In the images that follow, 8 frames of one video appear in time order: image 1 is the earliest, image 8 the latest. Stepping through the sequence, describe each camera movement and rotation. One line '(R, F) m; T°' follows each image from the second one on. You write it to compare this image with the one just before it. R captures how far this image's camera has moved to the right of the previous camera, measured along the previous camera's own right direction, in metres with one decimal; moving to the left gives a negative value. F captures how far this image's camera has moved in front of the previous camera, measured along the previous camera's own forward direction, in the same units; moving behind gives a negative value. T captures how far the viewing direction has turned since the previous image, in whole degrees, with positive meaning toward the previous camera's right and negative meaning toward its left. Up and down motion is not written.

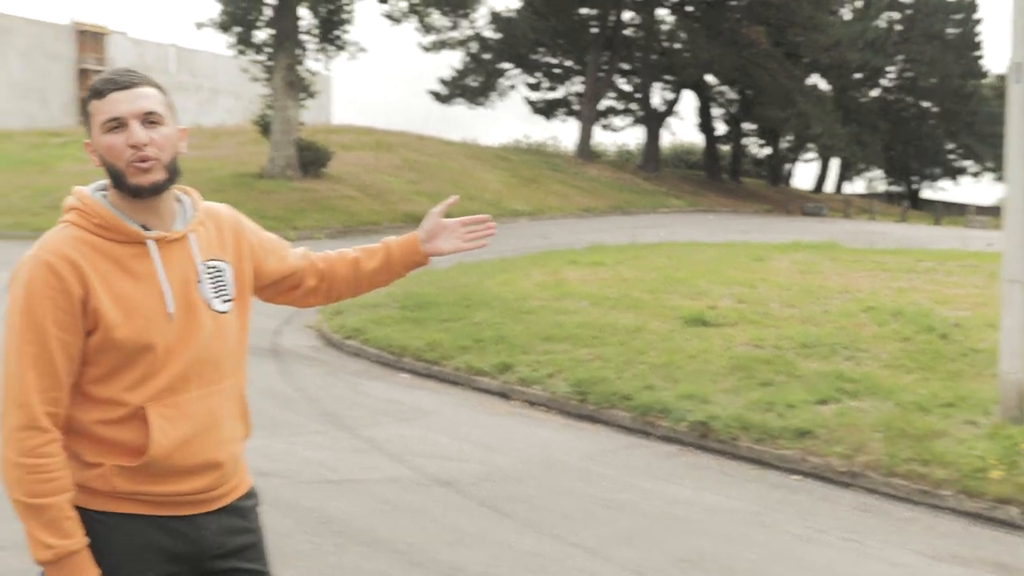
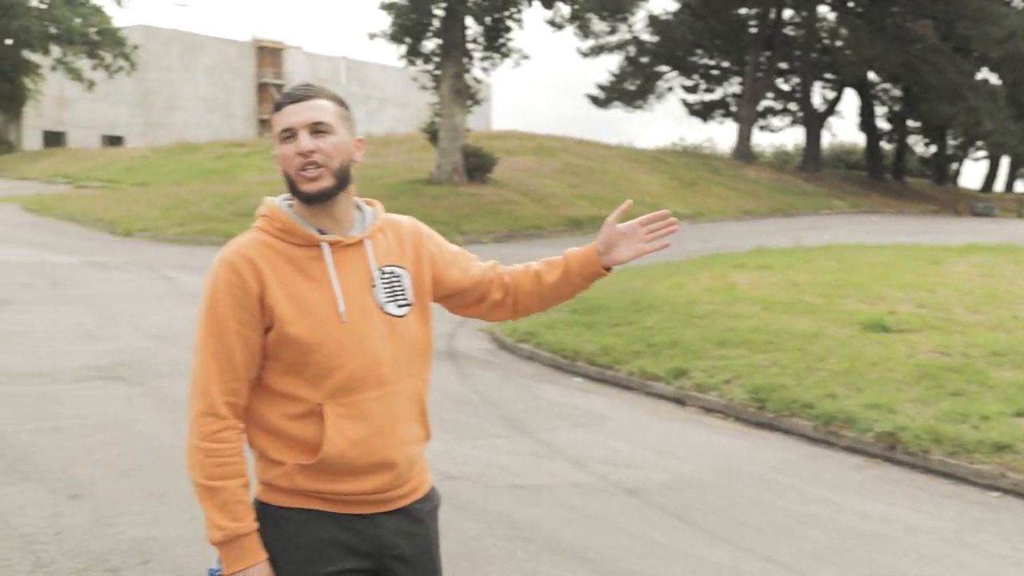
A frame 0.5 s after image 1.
(-0.1, 0.0) m; -9°
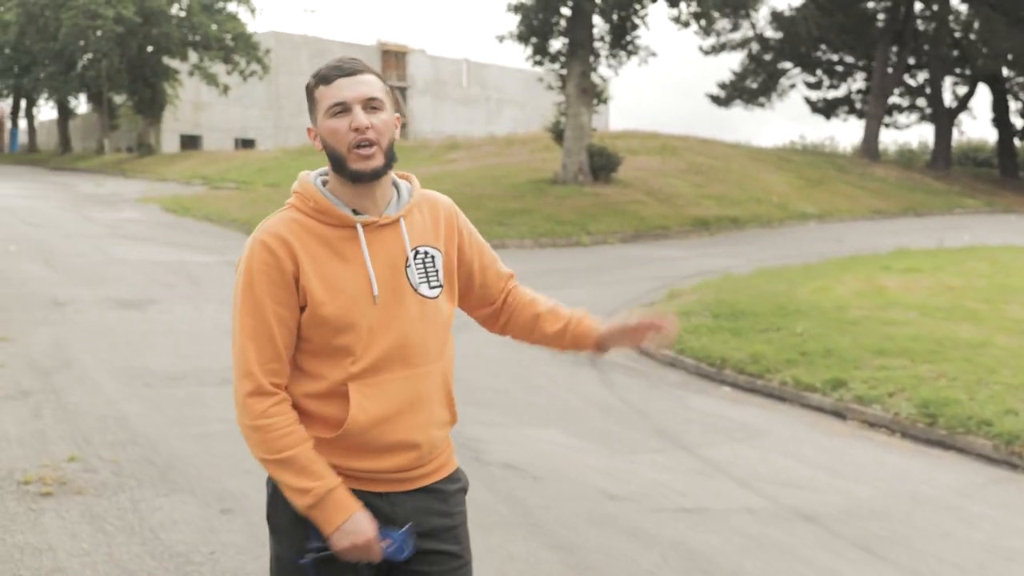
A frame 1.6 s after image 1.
(-0.3, +0.4) m; -6°
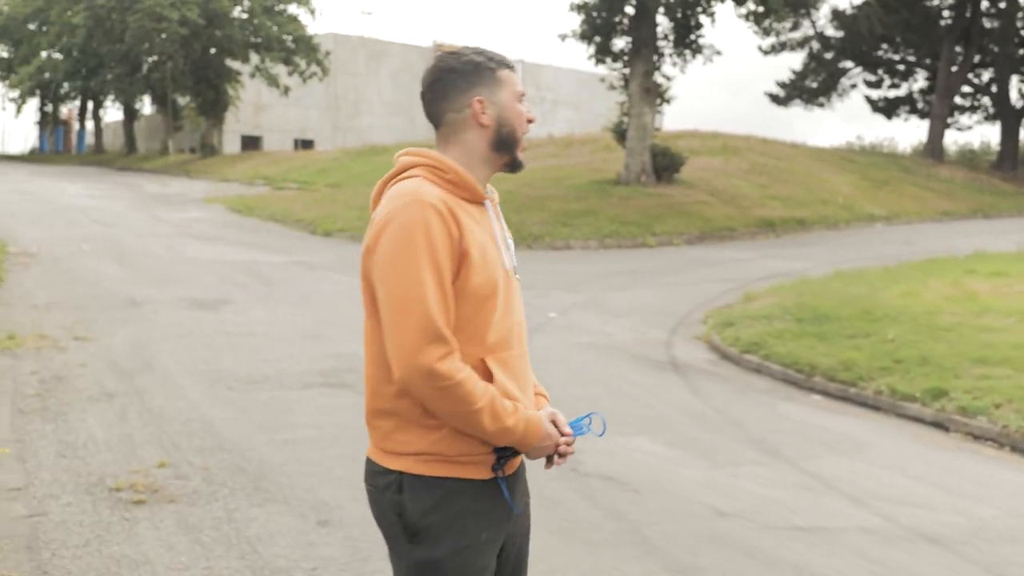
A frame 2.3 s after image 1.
(-0.3, +0.3) m; -3°
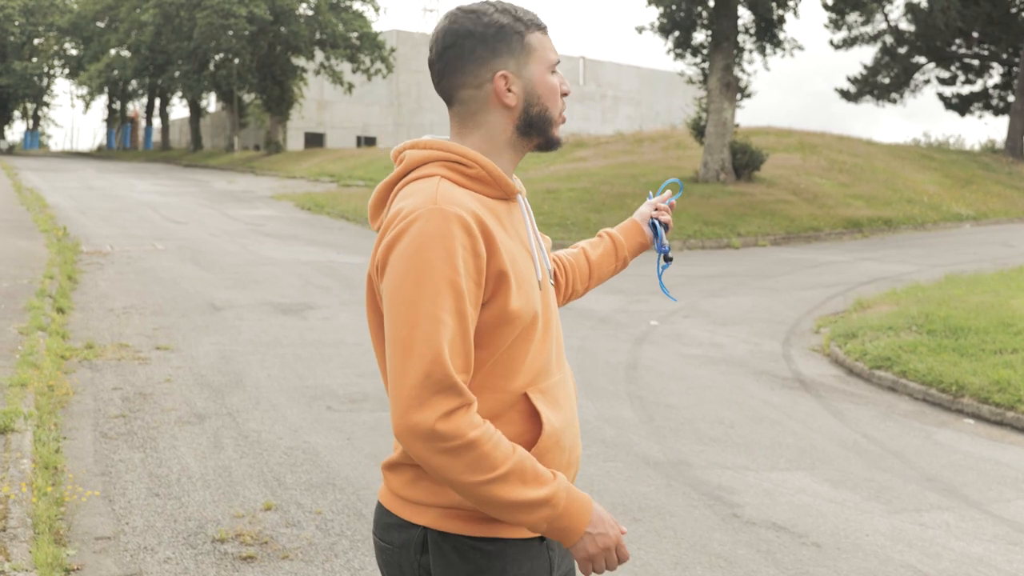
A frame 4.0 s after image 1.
(-0.5, +0.8) m; -3°
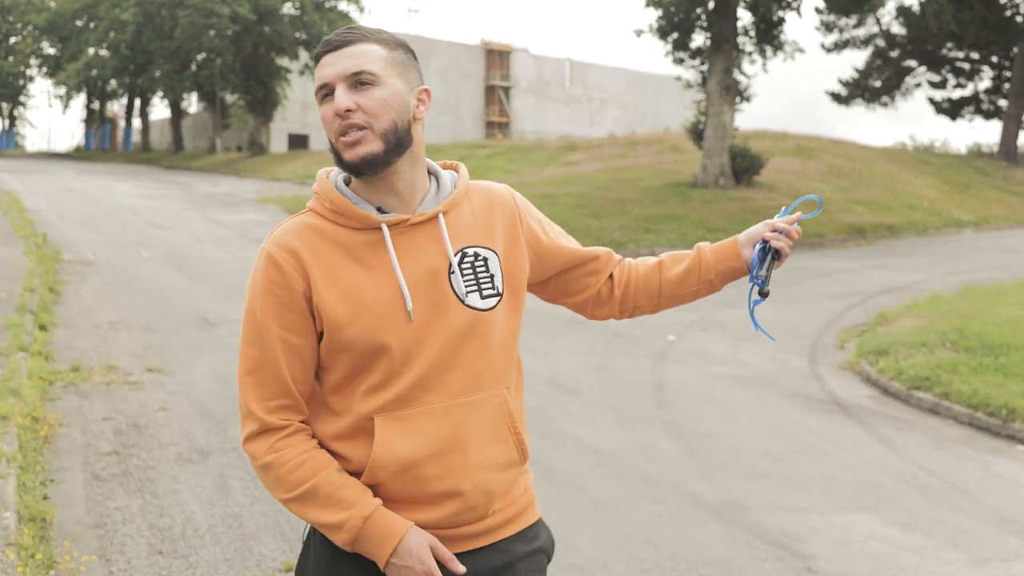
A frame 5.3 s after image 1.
(-0.3, +0.6) m; +1°
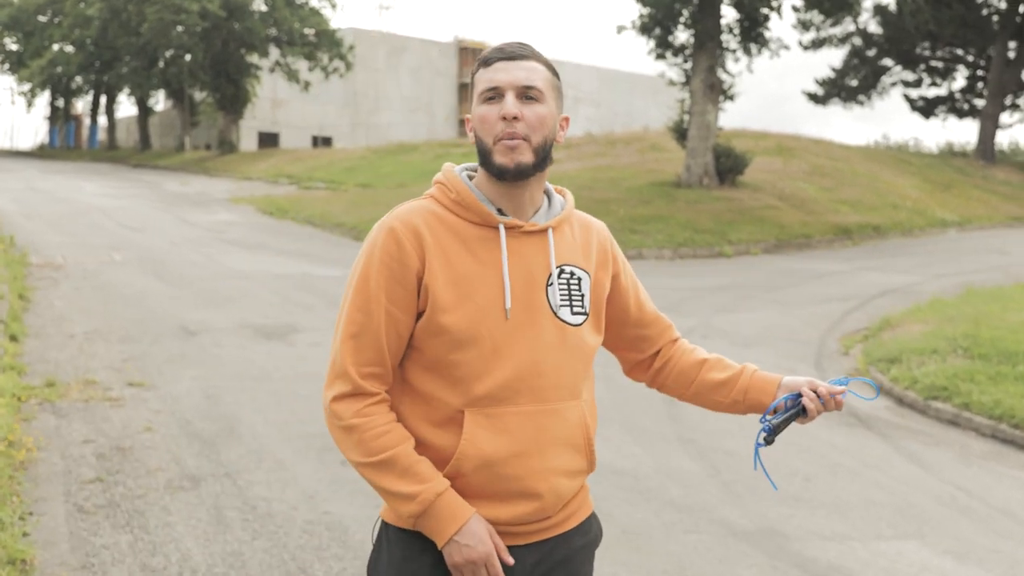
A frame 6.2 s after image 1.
(-0.3, +0.4) m; +2°
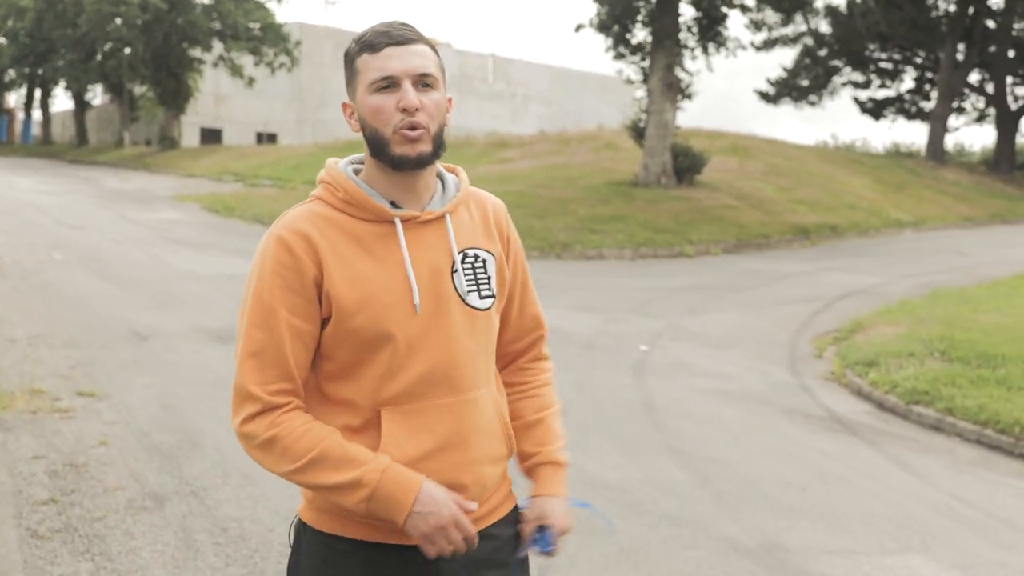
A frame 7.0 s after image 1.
(-0.2, +0.4) m; +3°
